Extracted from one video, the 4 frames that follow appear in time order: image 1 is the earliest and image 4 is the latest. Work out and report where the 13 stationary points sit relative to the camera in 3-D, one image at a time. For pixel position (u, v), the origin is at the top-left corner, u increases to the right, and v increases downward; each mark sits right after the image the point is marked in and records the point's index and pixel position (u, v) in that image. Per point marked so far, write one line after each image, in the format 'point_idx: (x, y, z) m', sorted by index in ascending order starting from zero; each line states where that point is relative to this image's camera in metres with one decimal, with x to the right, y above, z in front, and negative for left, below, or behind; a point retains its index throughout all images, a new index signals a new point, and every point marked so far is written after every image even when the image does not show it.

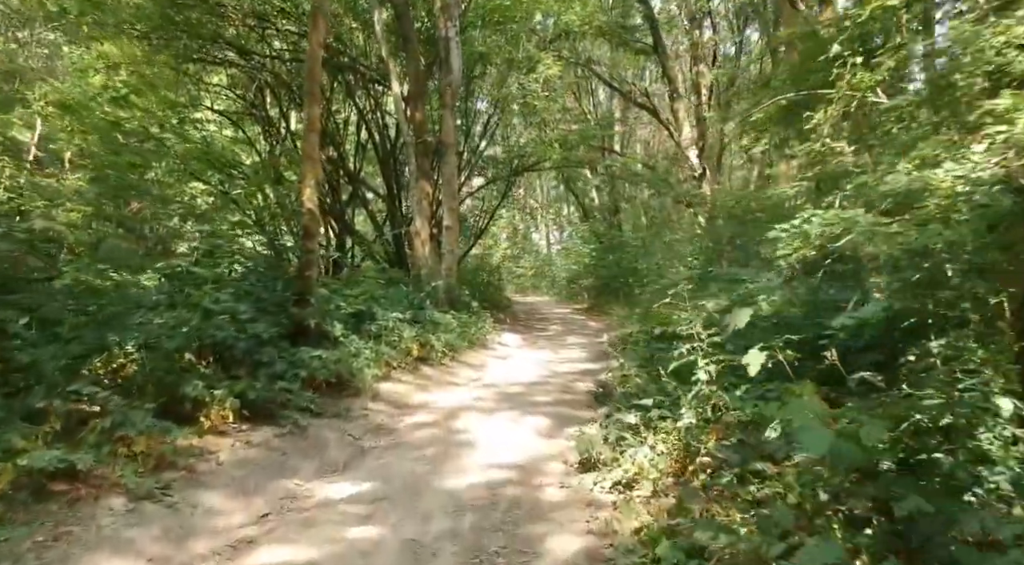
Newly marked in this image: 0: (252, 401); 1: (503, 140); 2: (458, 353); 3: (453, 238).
0: (-2.3, -1.1, +5.8) m
1: (-0.3, +4.2, +19.3) m
2: (-0.9, -1.2, +10.7) m
3: (-1.3, +1.0, +14.8) m
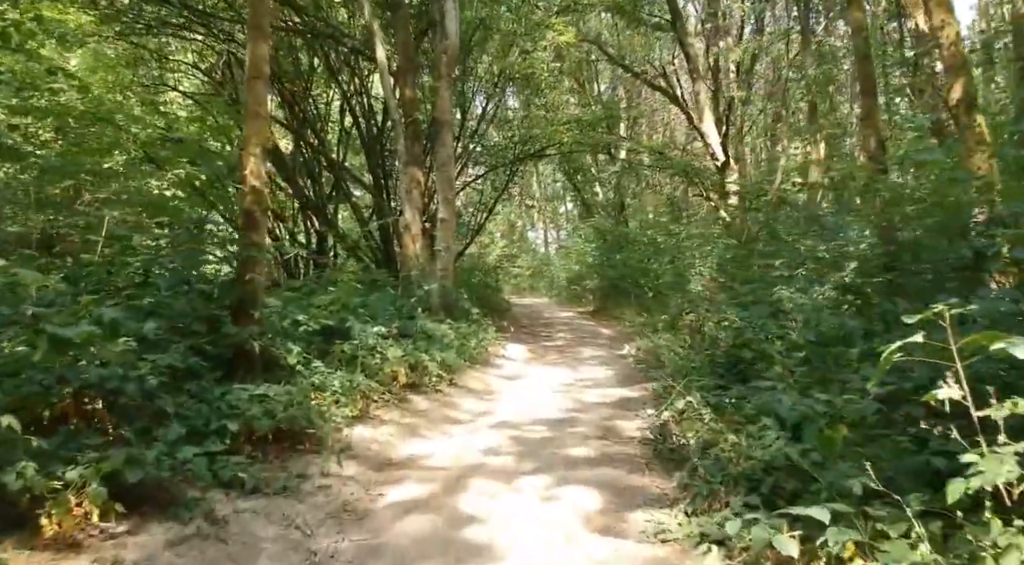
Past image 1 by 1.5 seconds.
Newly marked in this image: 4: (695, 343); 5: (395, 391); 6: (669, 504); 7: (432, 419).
0: (-2.1, -1.1, +3.7) m
1: (-0.2, +4.1, +17.2) m
2: (-0.7, -1.2, +8.6) m
3: (-1.2, +1.0, +12.7) m
4: (+2.7, -0.9, +9.5) m
5: (-1.2, -1.1, +6.9) m
6: (+1.0, -1.4, +4.1) m
7: (-0.8, -1.4, +6.6) m
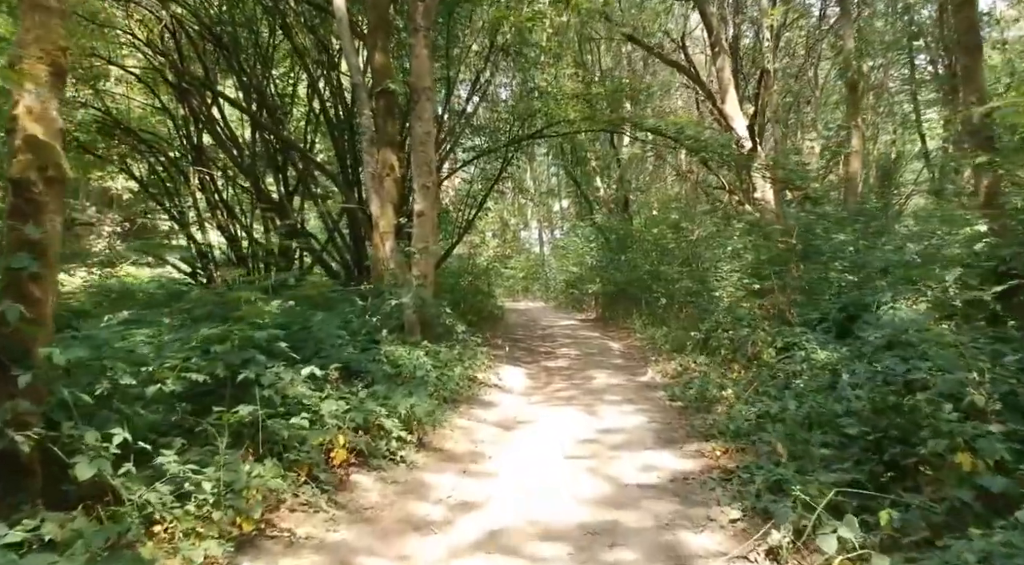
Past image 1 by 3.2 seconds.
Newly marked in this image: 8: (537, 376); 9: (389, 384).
0: (-2.0, -1.3, +1.1) m
1: (-0.4, +4.0, +14.7) m
2: (-0.8, -1.4, +6.1) m
3: (-1.3, +0.8, +10.1) m
4: (+2.6, -1.1, +7.0) m
5: (-1.3, -1.3, +4.4) m
6: (+1.0, -1.5, +1.6) m
7: (-0.8, -1.5, +4.1) m
8: (+0.4, -1.5, +10.5) m
9: (-1.2, -1.0, +6.3) m
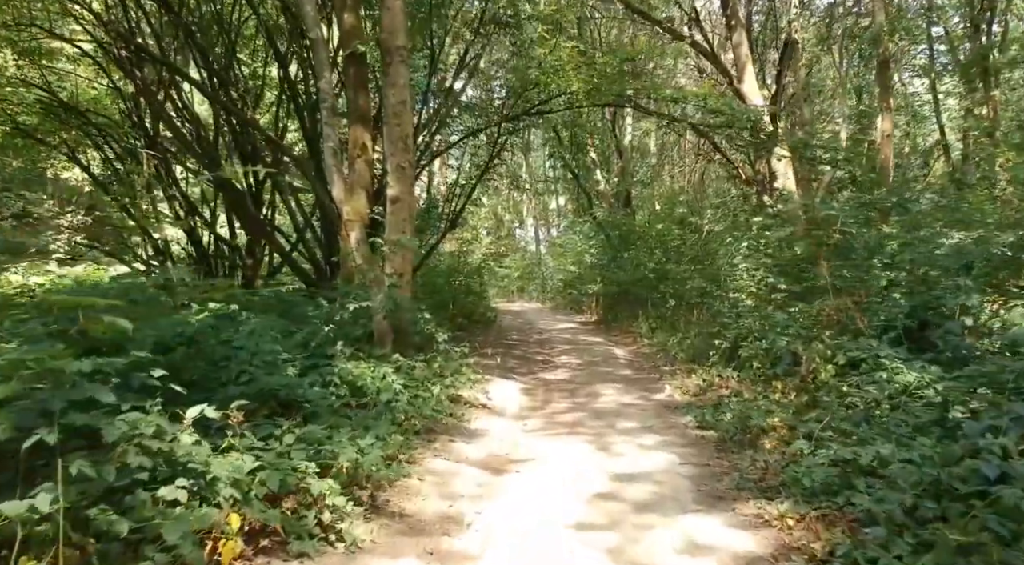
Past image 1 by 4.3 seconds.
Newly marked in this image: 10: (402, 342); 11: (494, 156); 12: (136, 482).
0: (-2.1, -1.3, -0.5) m
1: (-0.5, +4.0, +13.0) m
2: (-0.8, -1.4, +4.4) m
3: (-1.4, +0.8, +8.5) m
4: (+2.6, -1.1, +5.4) m
5: (-1.3, -1.3, +2.8) m
6: (+1.0, -1.5, 0.0) m
7: (-0.9, -1.5, +2.5) m
8: (+0.3, -1.5, +8.9) m
9: (-1.3, -1.0, +4.6) m
10: (-1.3, -0.7, +7.9) m
11: (-0.4, +2.6, +13.5) m
12: (-1.7, -0.9, +3.0) m
